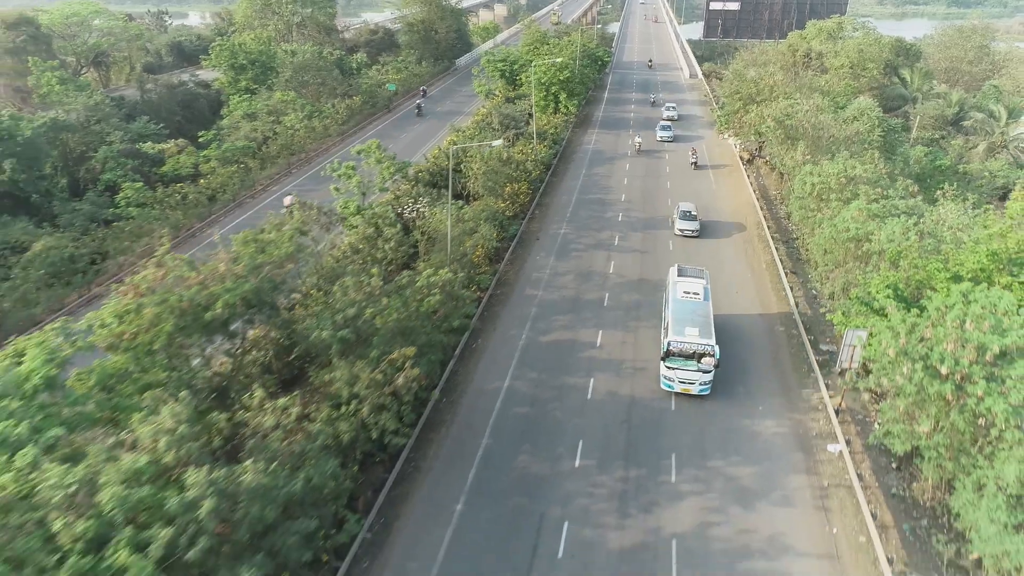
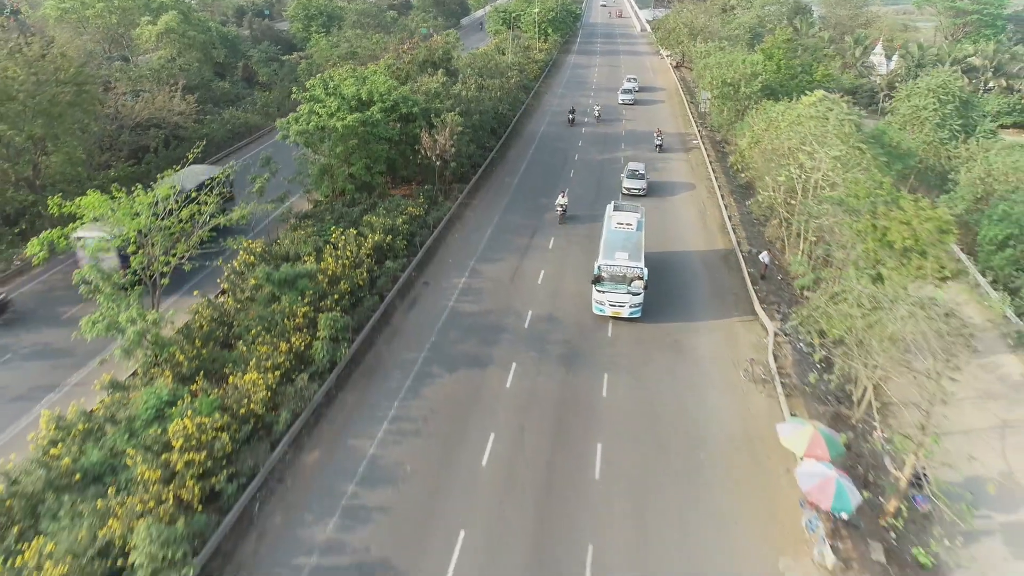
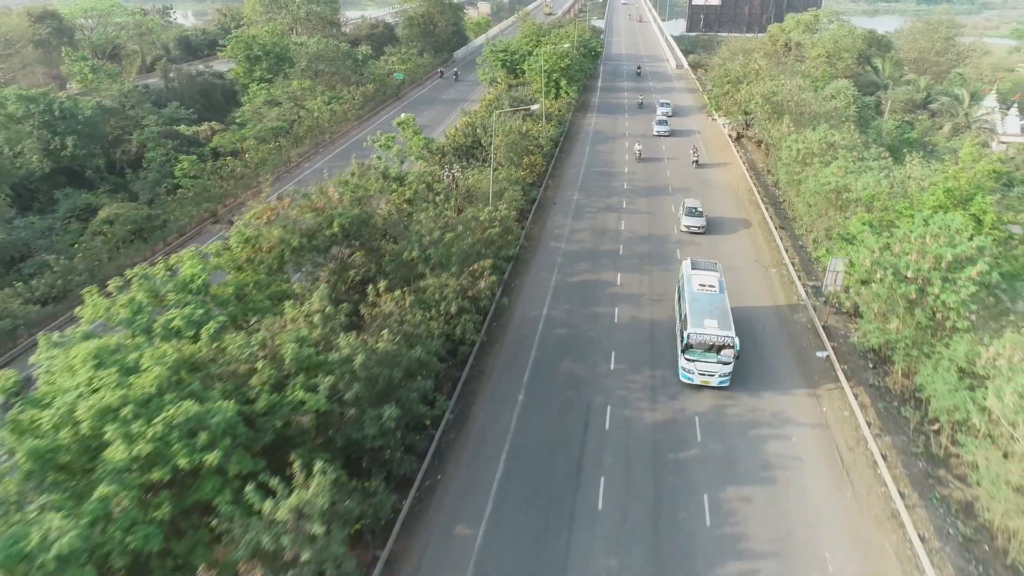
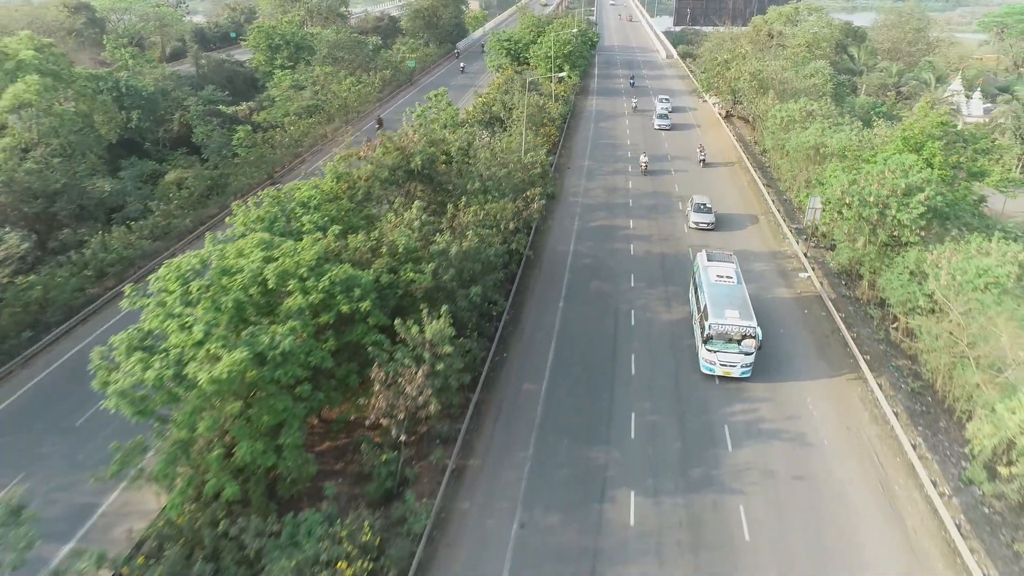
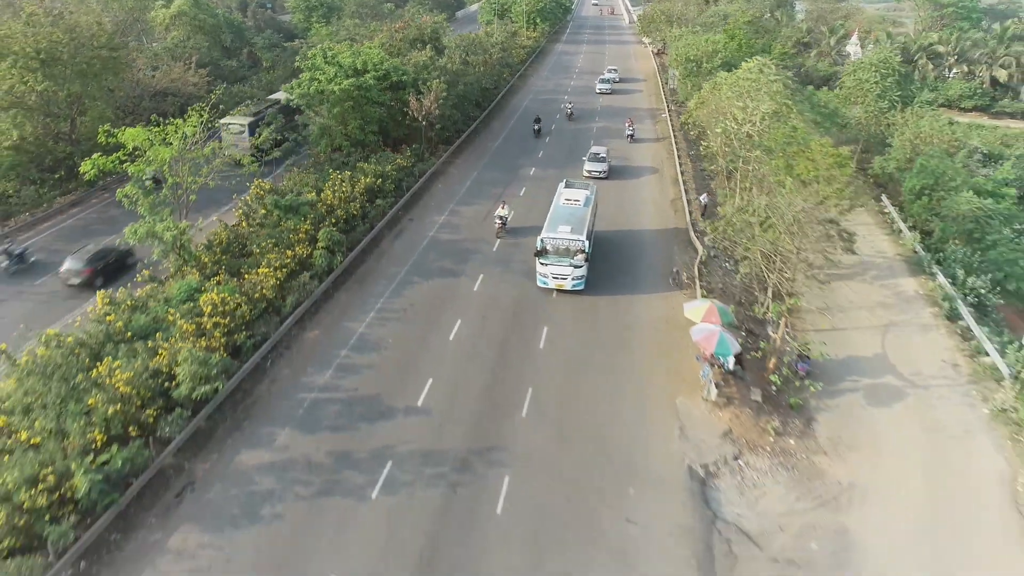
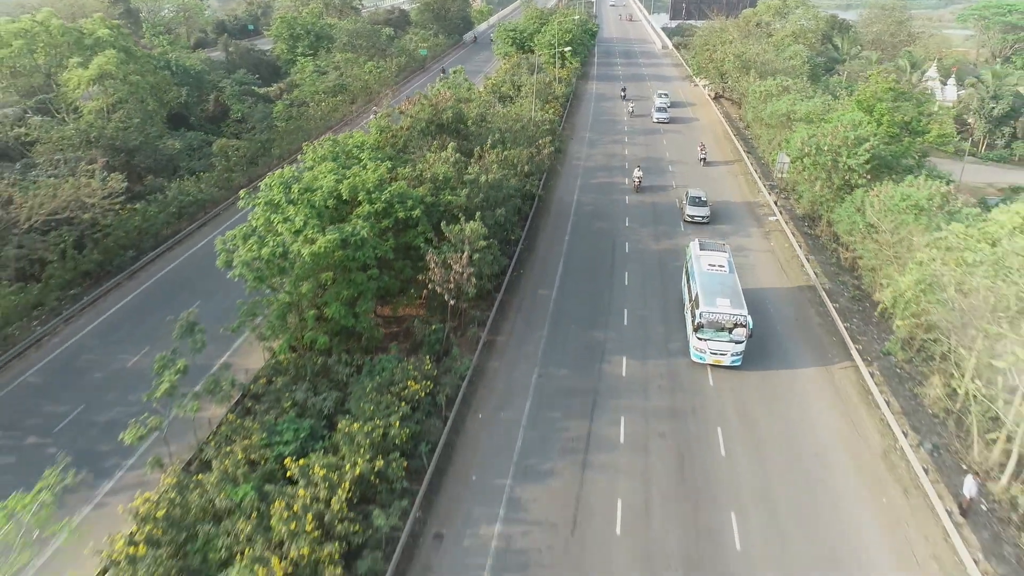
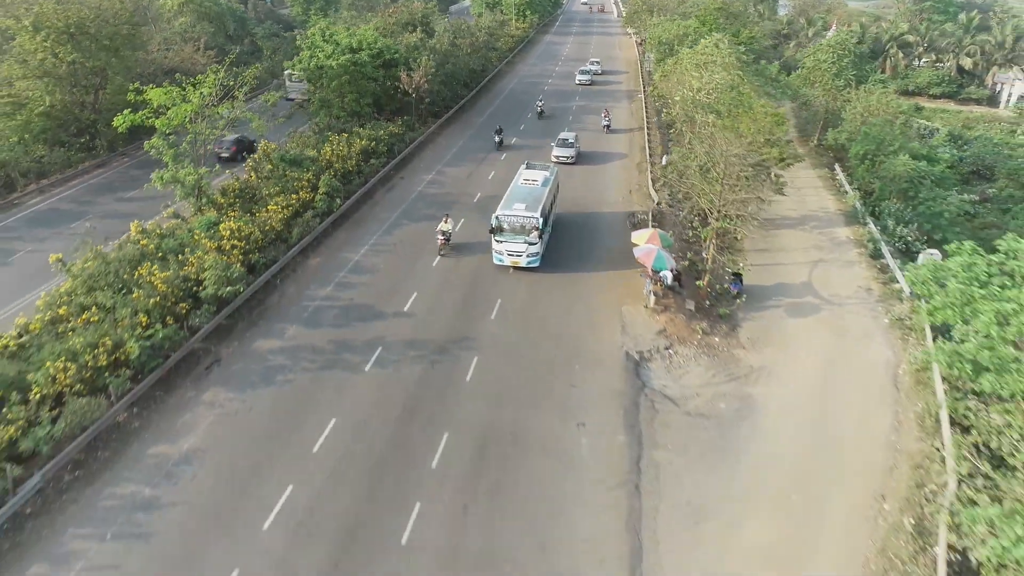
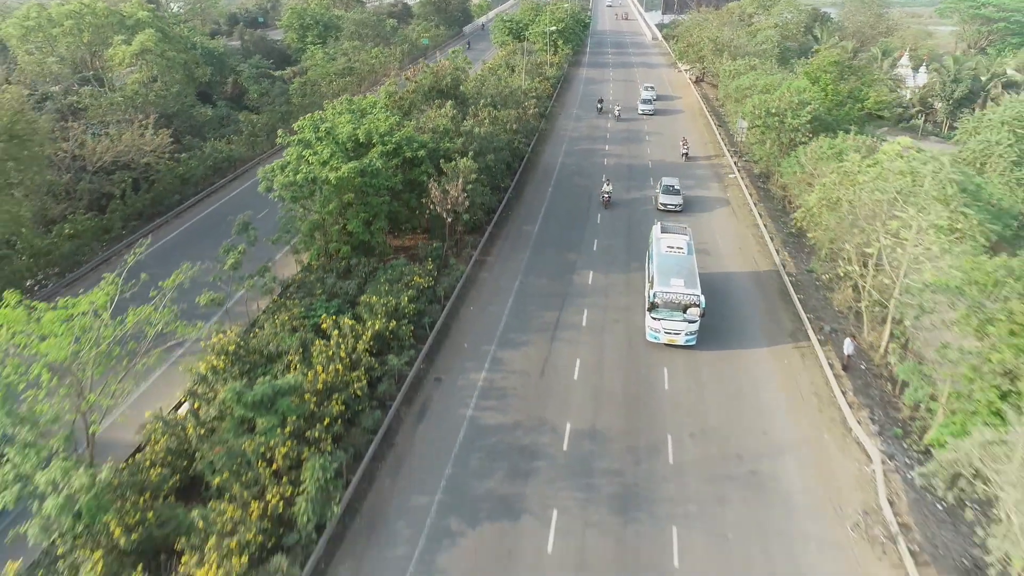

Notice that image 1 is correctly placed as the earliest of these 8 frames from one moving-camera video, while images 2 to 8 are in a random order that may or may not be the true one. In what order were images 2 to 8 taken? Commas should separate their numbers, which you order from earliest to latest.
3, 4, 6, 8, 2, 5, 7
